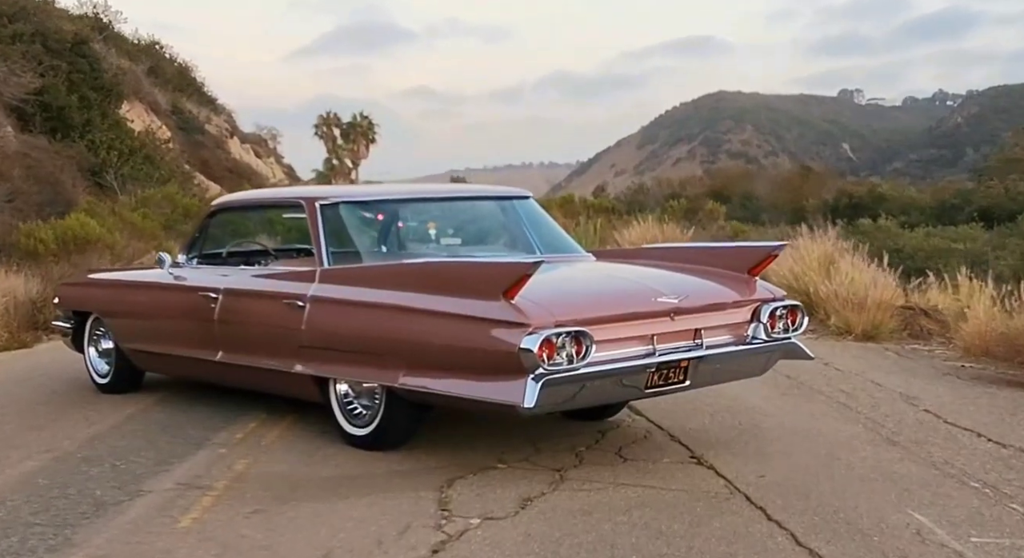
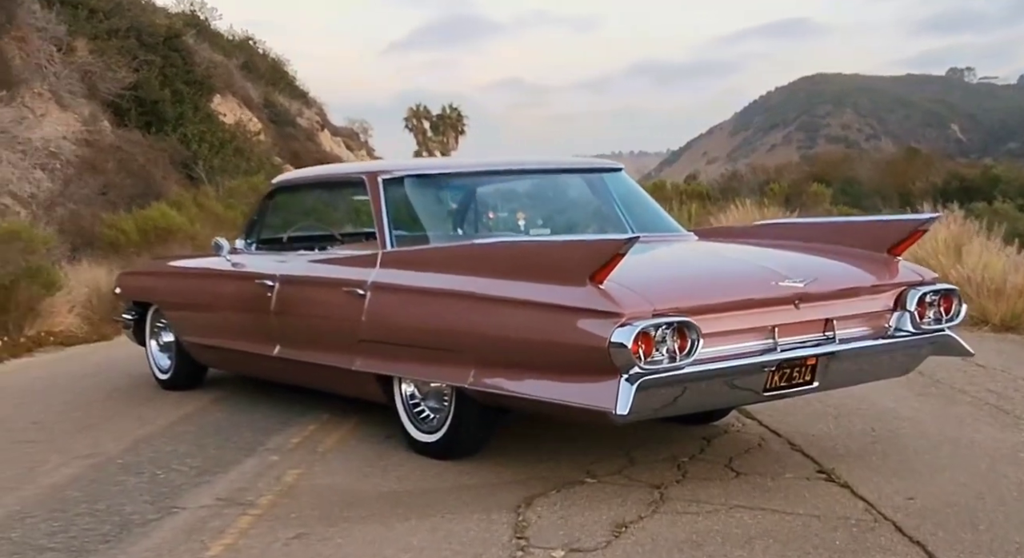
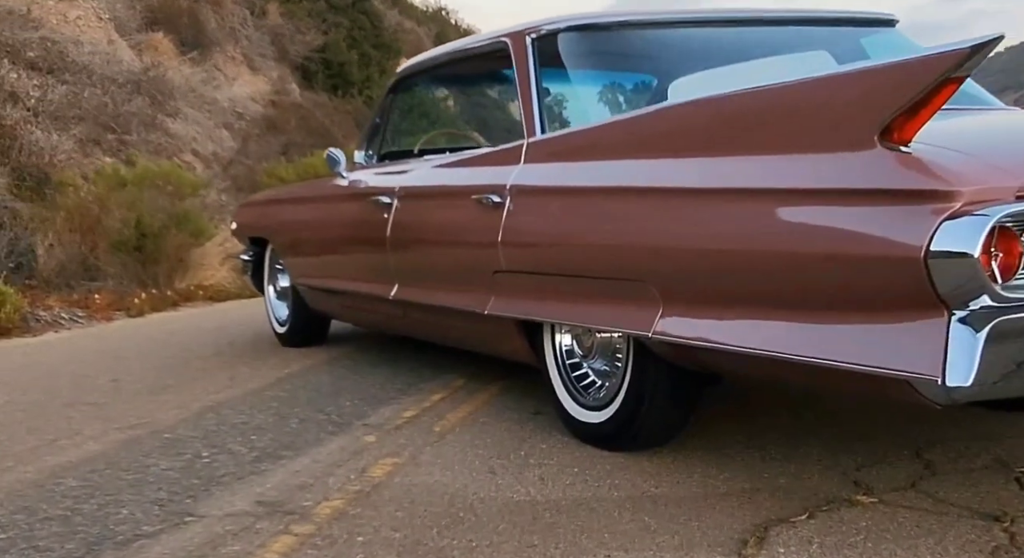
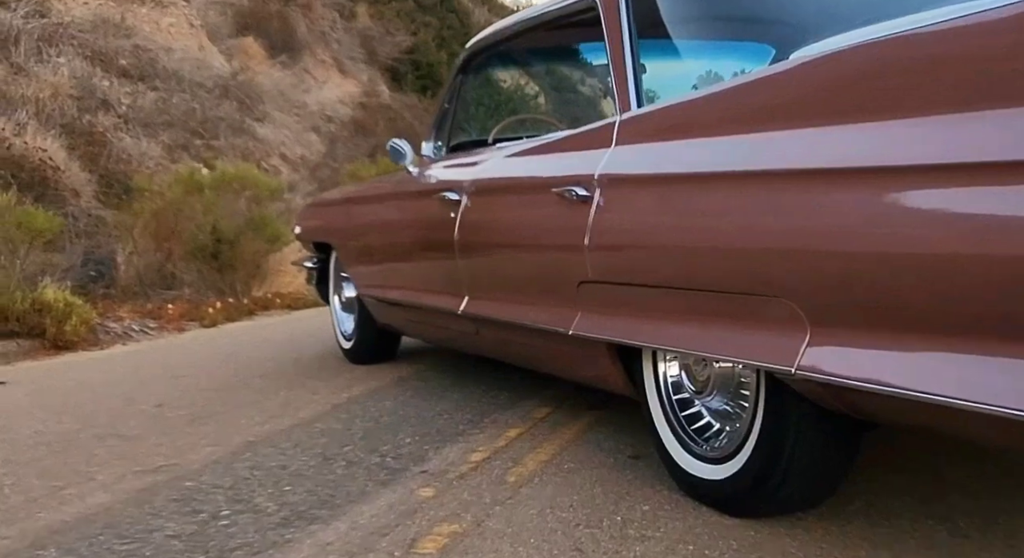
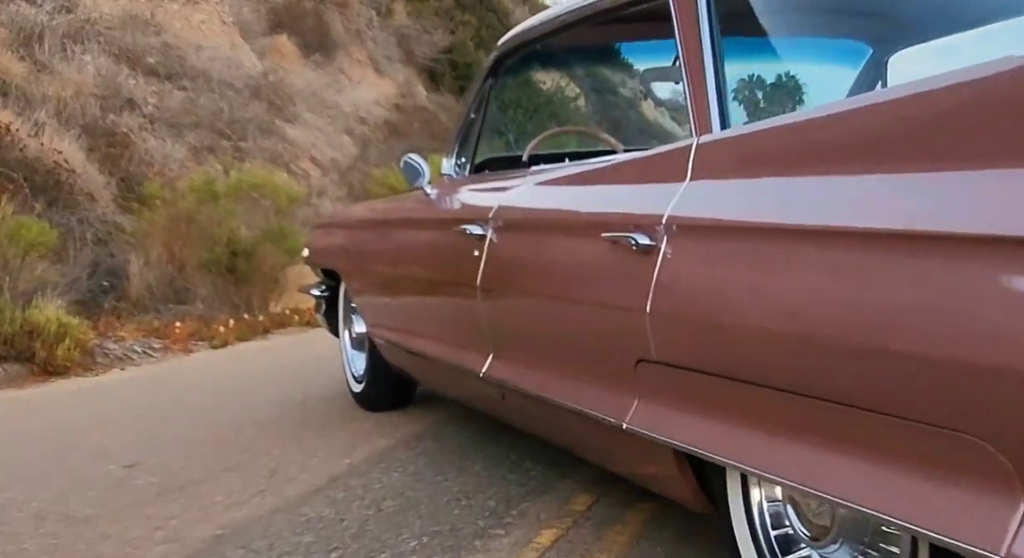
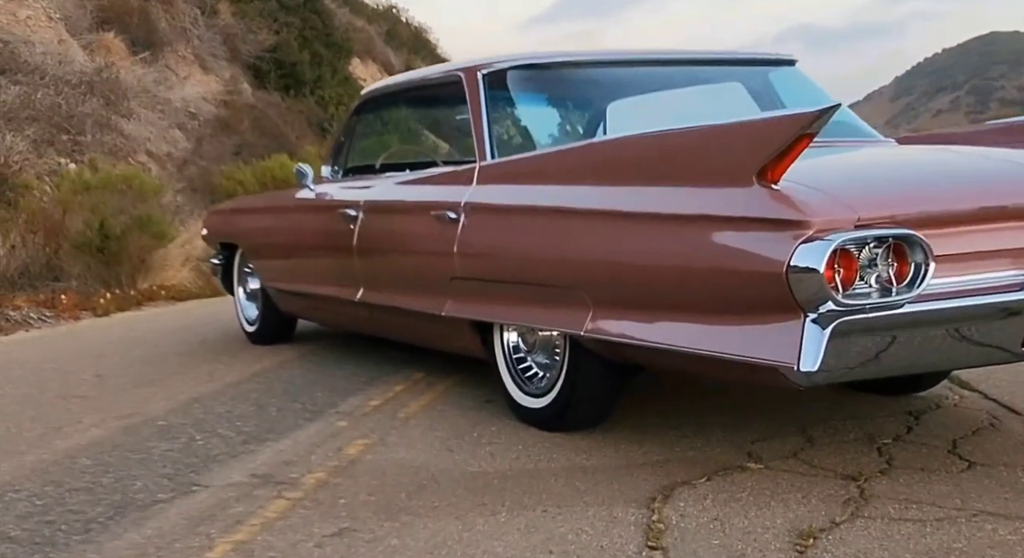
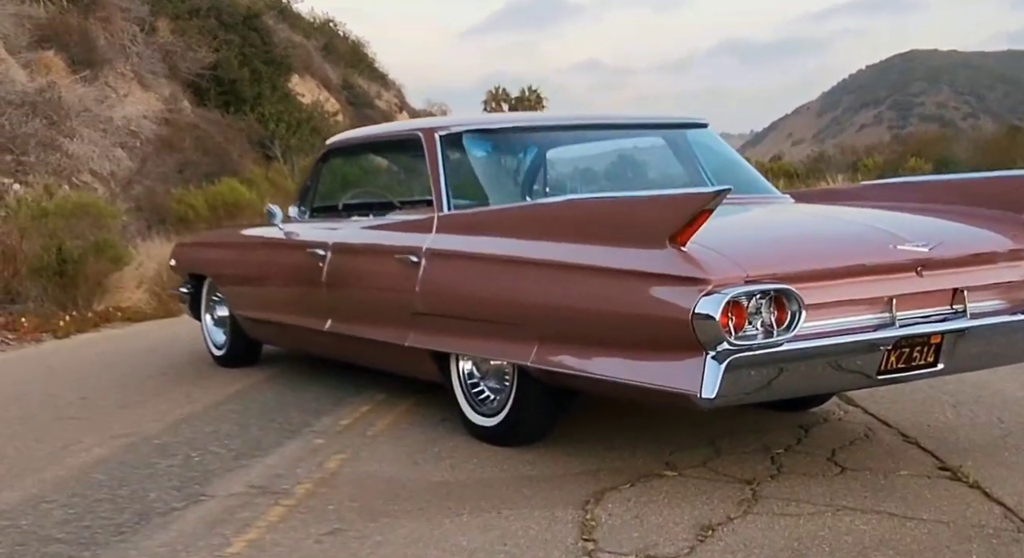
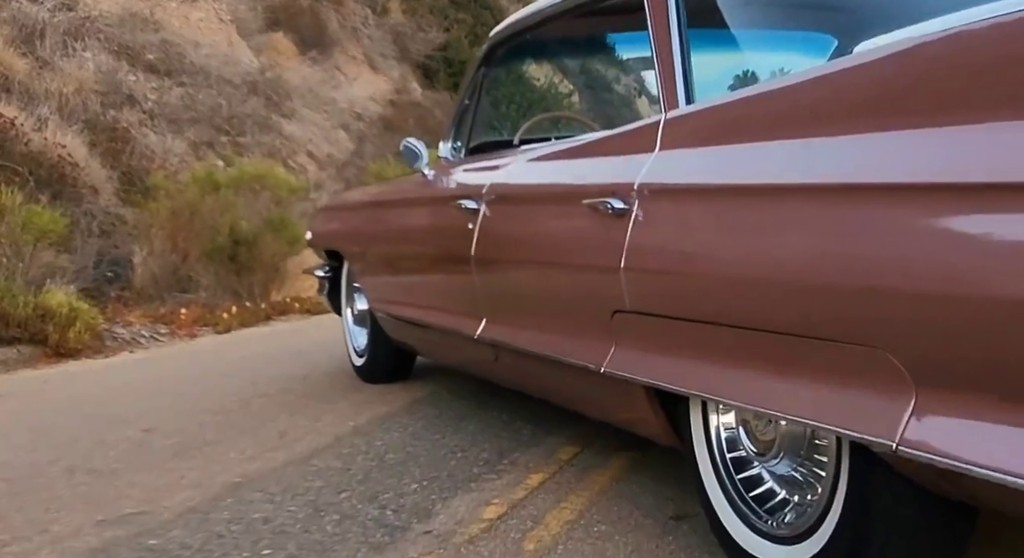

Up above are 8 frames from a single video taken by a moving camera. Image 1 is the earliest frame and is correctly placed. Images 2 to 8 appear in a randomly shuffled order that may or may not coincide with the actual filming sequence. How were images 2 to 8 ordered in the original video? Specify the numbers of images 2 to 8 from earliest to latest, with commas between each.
2, 7, 6, 3, 4, 8, 5
